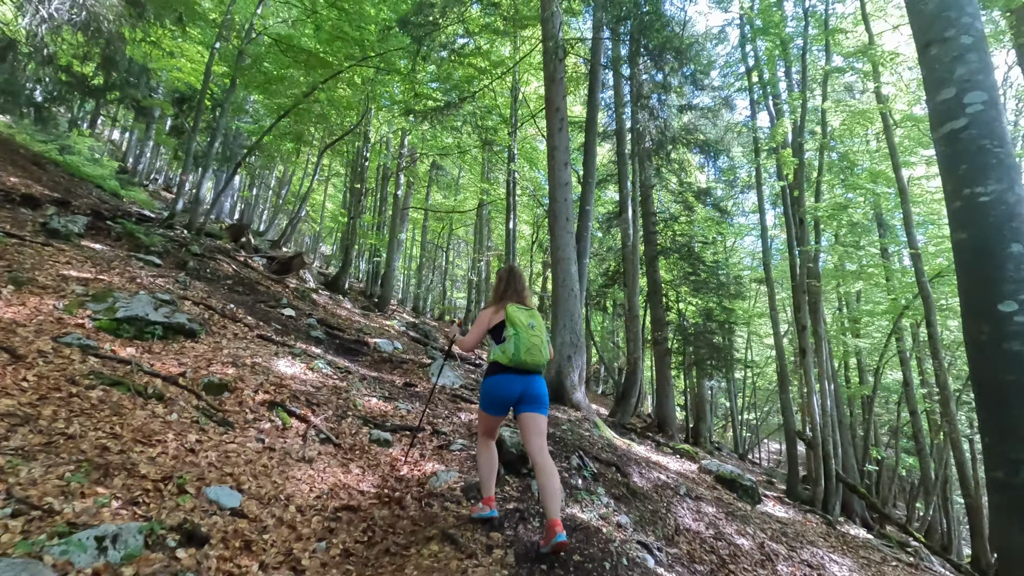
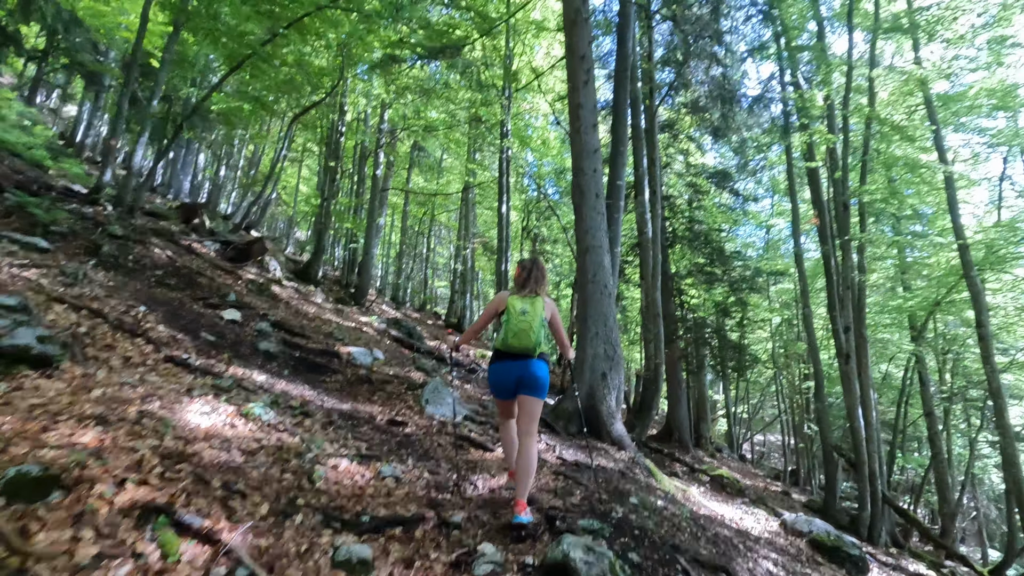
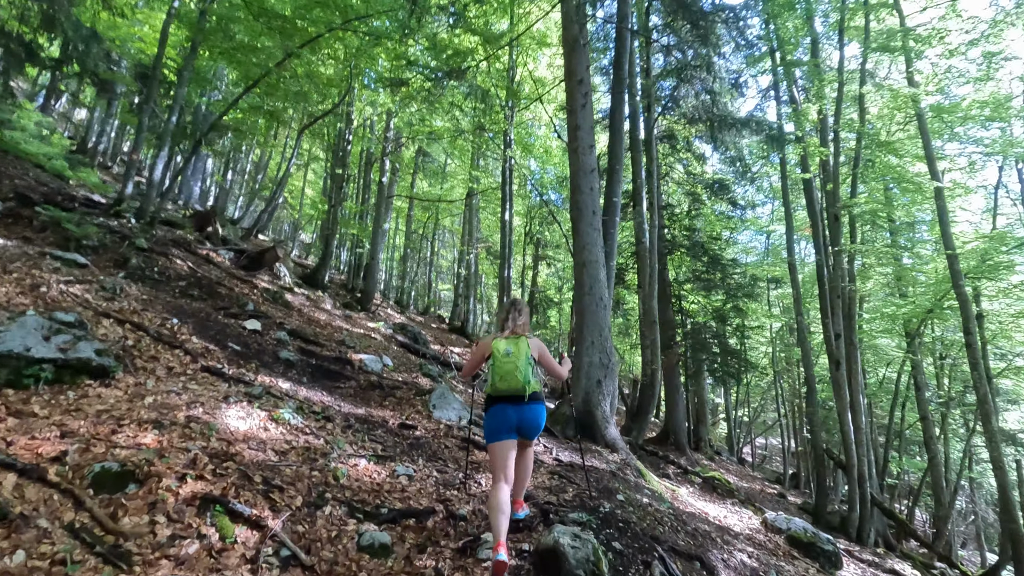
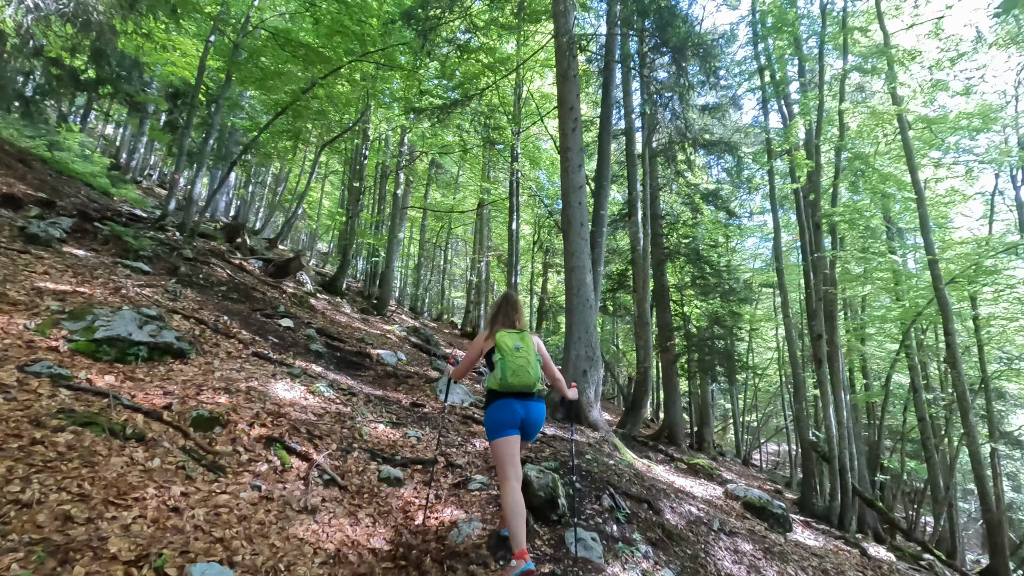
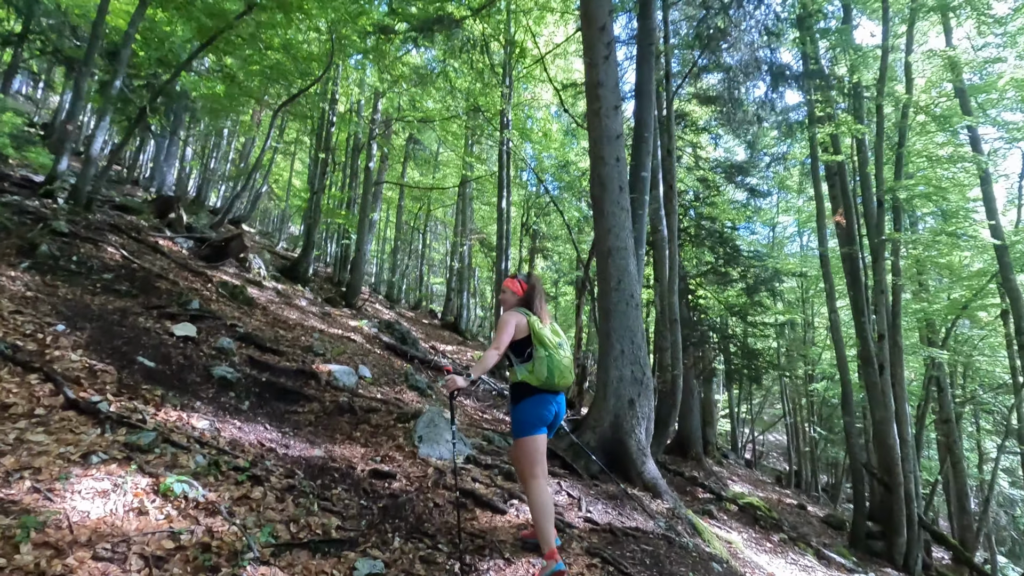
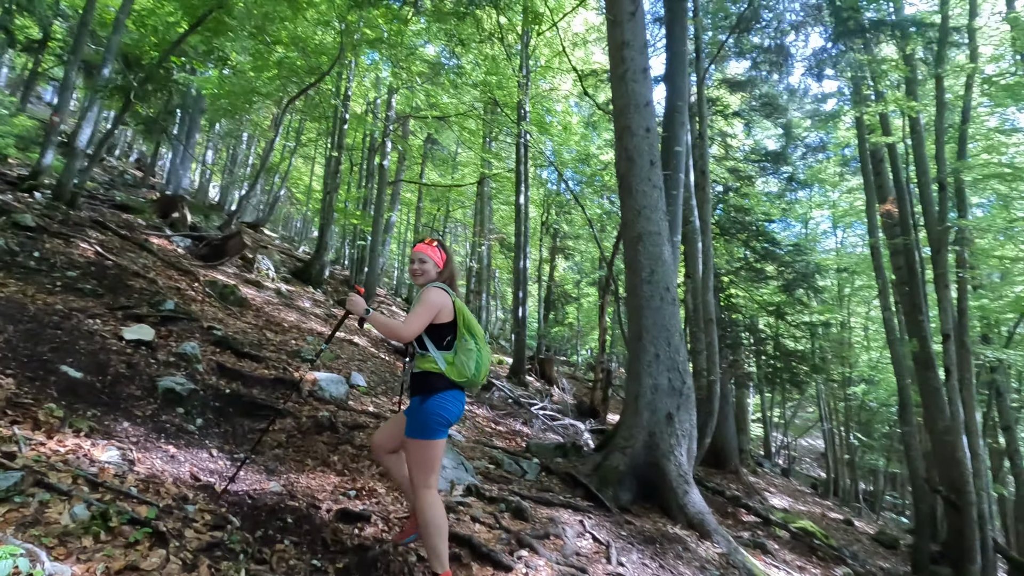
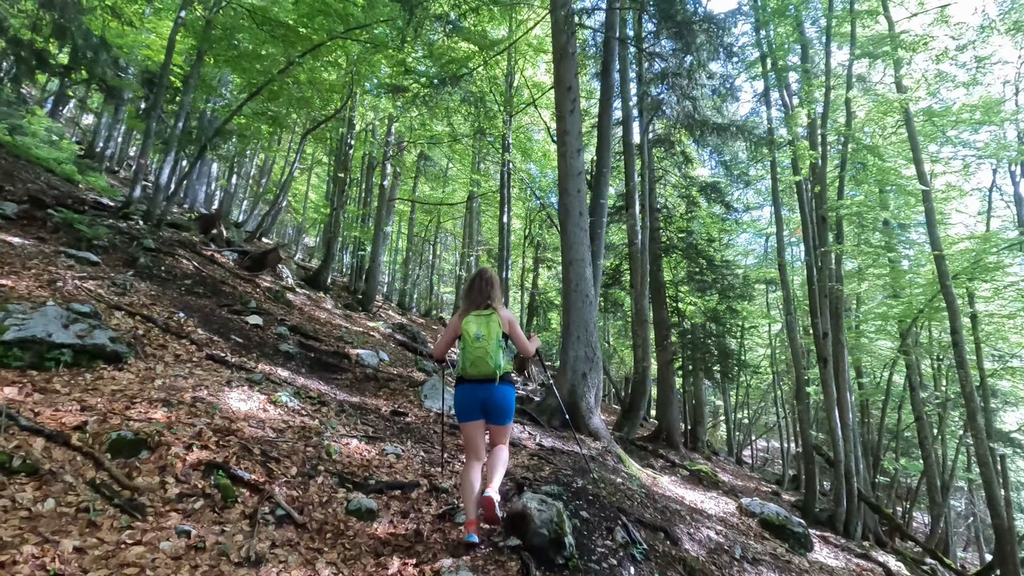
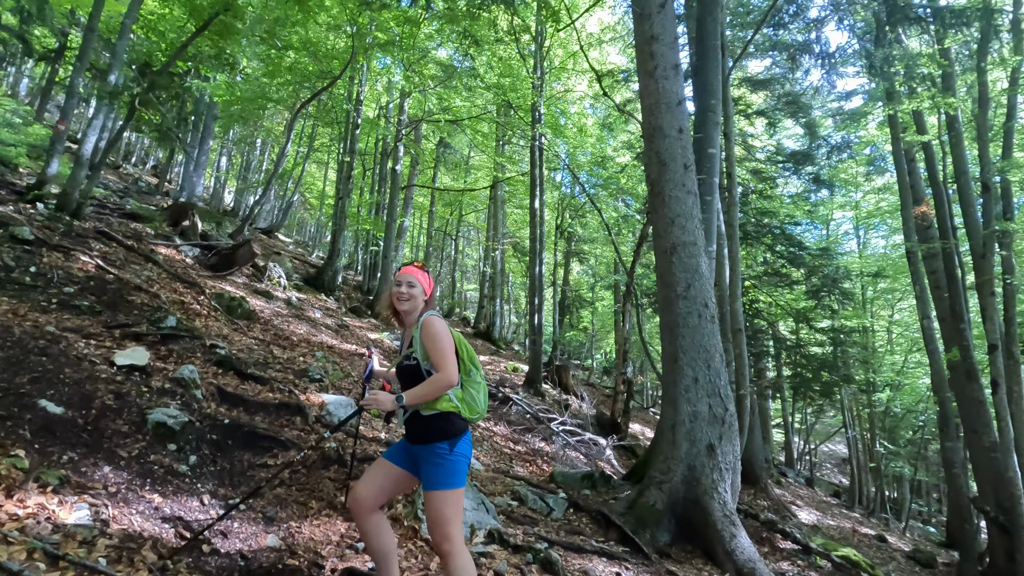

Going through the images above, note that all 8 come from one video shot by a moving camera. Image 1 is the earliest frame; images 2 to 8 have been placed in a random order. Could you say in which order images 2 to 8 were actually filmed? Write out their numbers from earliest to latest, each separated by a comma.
4, 7, 3, 2, 5, 6, 8
